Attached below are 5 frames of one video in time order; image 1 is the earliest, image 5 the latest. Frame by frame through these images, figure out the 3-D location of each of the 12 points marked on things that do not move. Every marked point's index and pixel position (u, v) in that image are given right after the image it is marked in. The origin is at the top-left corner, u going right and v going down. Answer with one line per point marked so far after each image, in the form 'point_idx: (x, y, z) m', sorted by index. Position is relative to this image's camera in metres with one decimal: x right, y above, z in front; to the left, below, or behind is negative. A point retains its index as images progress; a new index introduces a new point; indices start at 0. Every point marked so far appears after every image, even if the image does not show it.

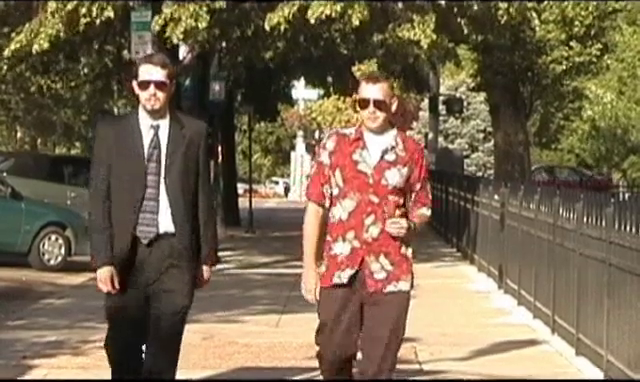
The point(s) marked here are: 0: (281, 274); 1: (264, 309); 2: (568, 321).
0: (-0.5, -1.0, +17.4) m
1: (-0.5, -1.1, +13.9) m
2: (+2.0, -1.1, +12.8) m
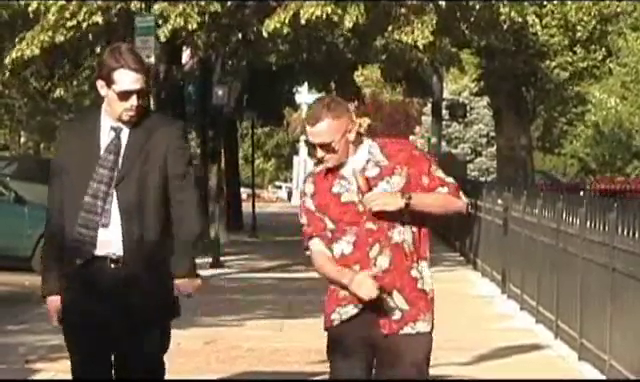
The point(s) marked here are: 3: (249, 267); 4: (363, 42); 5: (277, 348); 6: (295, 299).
0: (-0.4, -1.0, +17.4) m
1: (-0.5, -1.1, +14.0) m
2: (+2.1, -1.1, +12.8) m
3: (-0.9, -0.9, +19.3) m
4: (+0.5, +1.8, +18.8) m
5: (-0.4, -1.3, +12.4) m
6: (-0.3, -1.1, +15.4) m
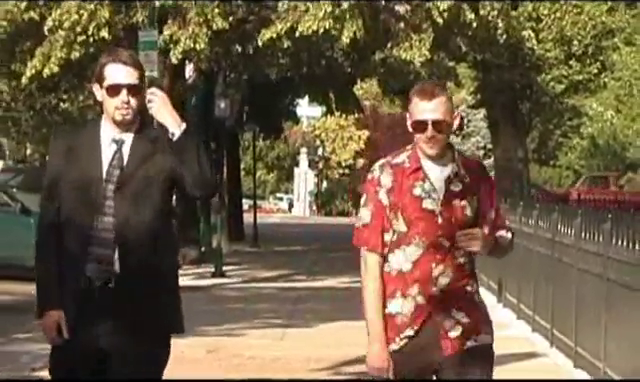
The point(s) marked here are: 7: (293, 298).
0: (-0.4, -1.1, +17.7) m
1: (-0.5, -1.2, +14.2) m
2: (+2.1, -1.2, +13.0) m
3: (-0.9, -1.1, +19.5) m
4: (+0.5, +1.6, +19.0) m
5: (-0.4, -1.3, +12.7) m
6: (-0.3, -1.2, +15.6) m
7: (-0.3, -1.1, +16.6) m
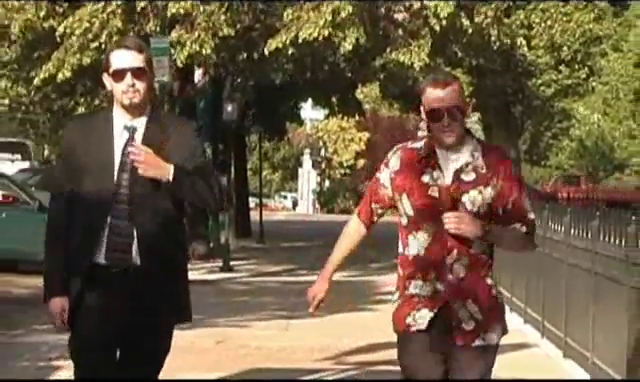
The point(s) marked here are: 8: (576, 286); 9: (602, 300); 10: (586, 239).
0: (-0.4, -1.1, +18.4) m
1: (-0.5, -1.2, +14.9) m
2: (+2.1, -1.2, +13.7) m
3: (-0.8, -1.0, +20.2) m
4: (+0.5, +1.7, +19.7) m
5: (-0.3, -1.3, +13.4) m
6: (-0.2, -1.2, +16.4) m
7: (-0.3, -1.1, +17.3) m
8: (+2.2, -0.8, +13.3) m
9: (+2.2, -0.9, +12.3) m
10: (+2.2, -0.4, +13.1) m
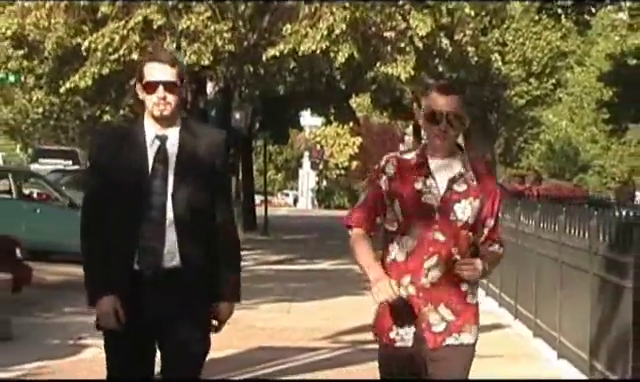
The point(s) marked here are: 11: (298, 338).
0: (-0.4, -1.1, +20.2) m
1: (-0.5, -1.2, +16.7) m
2: (+2.1, -1.2, +15.5) m
3: (-0.8, -1.0, +22.0) m
4: (+0.5, +1.7, +21.5) m
5: (-0.4, -1.3, +15.2) m
6: (-0.3, -1.1, +18.1) m
7: (-0.3, -1.1, +19.1) m
8: (+2.2, -0.8, +15.1) m
9: (+2.2, -0.8, +14.1) m
10: (+2.2, -0.4, +14.9) m
11: (-0.2, -1.3, +14.5) m
